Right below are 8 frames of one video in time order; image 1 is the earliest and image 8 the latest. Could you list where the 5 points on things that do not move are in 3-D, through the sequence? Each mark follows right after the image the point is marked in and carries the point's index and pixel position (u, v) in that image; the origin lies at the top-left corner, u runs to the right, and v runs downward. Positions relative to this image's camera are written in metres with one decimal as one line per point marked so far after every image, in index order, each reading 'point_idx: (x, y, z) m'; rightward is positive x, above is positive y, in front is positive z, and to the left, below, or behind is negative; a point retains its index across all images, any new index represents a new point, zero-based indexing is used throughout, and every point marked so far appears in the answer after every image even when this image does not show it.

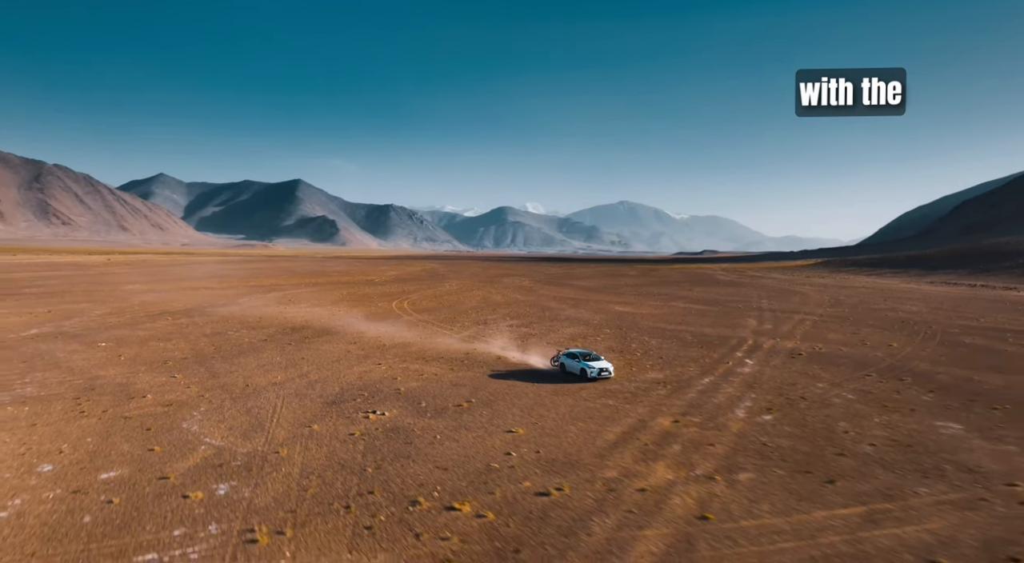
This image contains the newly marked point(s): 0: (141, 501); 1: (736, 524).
0: (-11.4, -6.9, +17.8) m
1: (+6.6, -7.0, +16.9) m
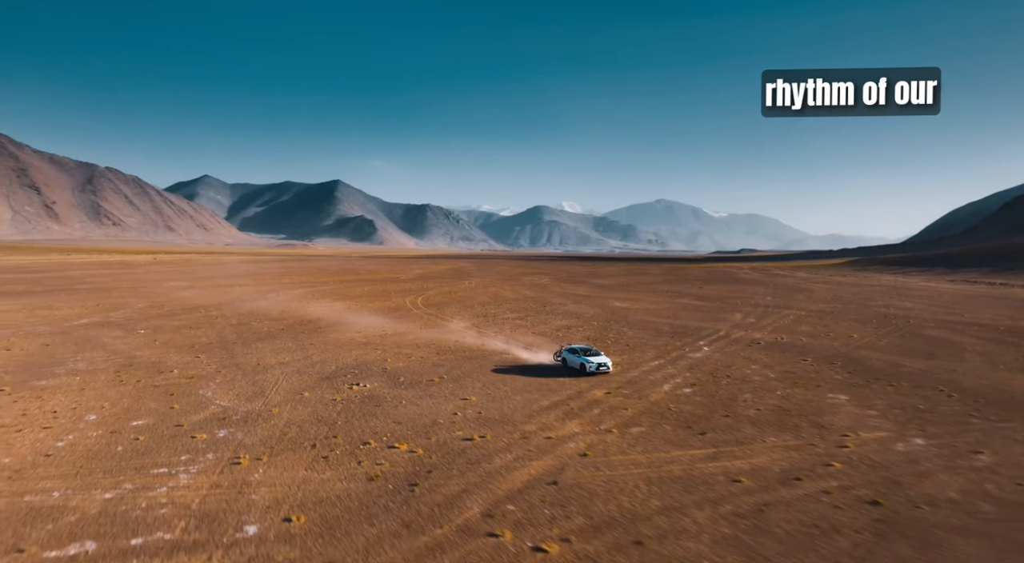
0: (-14.4, -6.5, +23.7) m
1: (+3.5, -6.6, +21.7) m
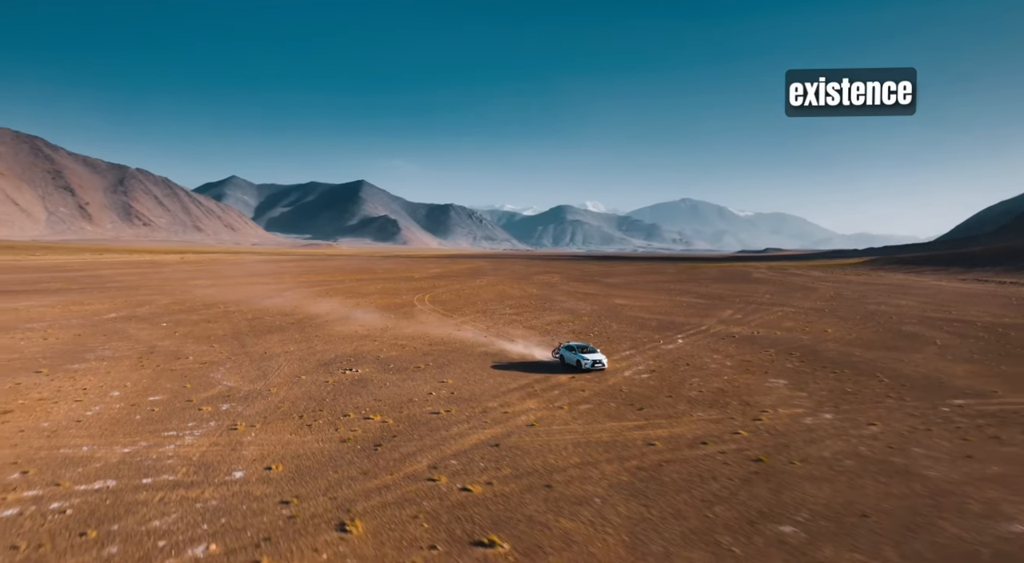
0: (-16.3, -6.2, +27.8) m
1: (+1.5, -6.3, +25.2) m
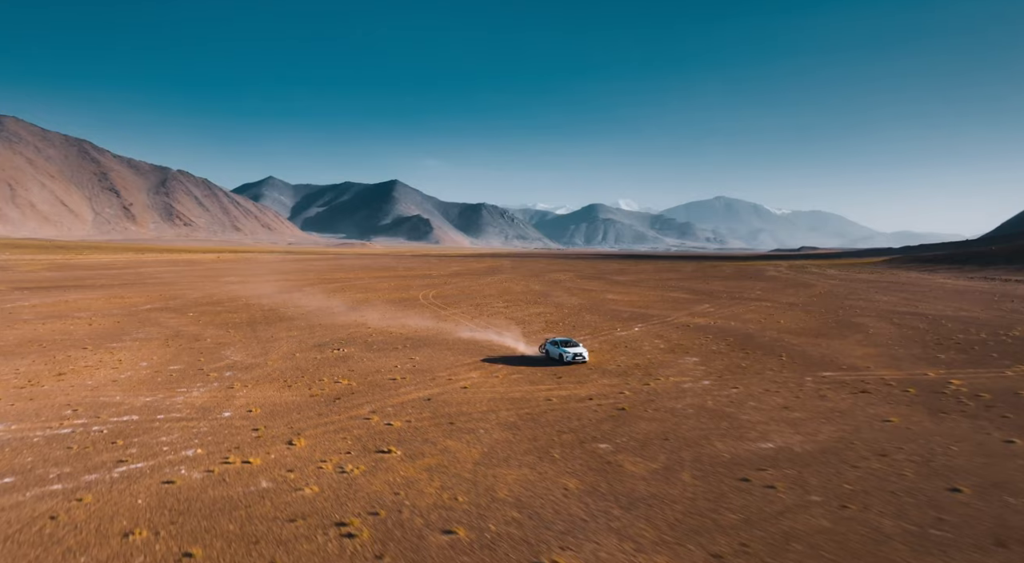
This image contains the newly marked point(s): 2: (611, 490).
0: (-19.7, -5.6, +35.0) m
1: (-2.0, -5.7, +31.5) m
2: (+3.0, -6.3, +17.7) m
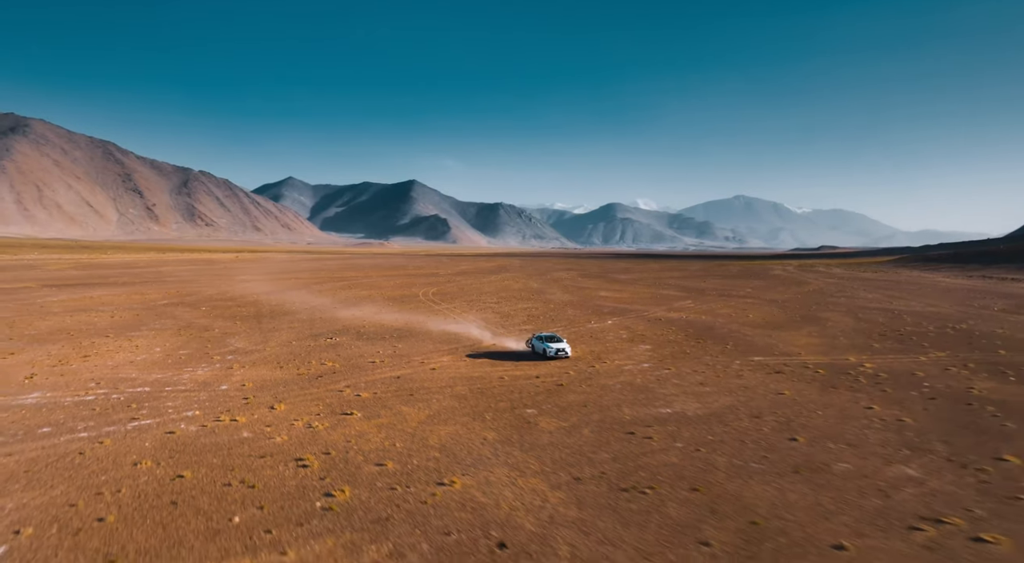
0: (-21.9, -5.2, +39.9) m
1: (-4.3, -5.4, +35.9) m
2: (+0.3, -5.9, +22.0) m
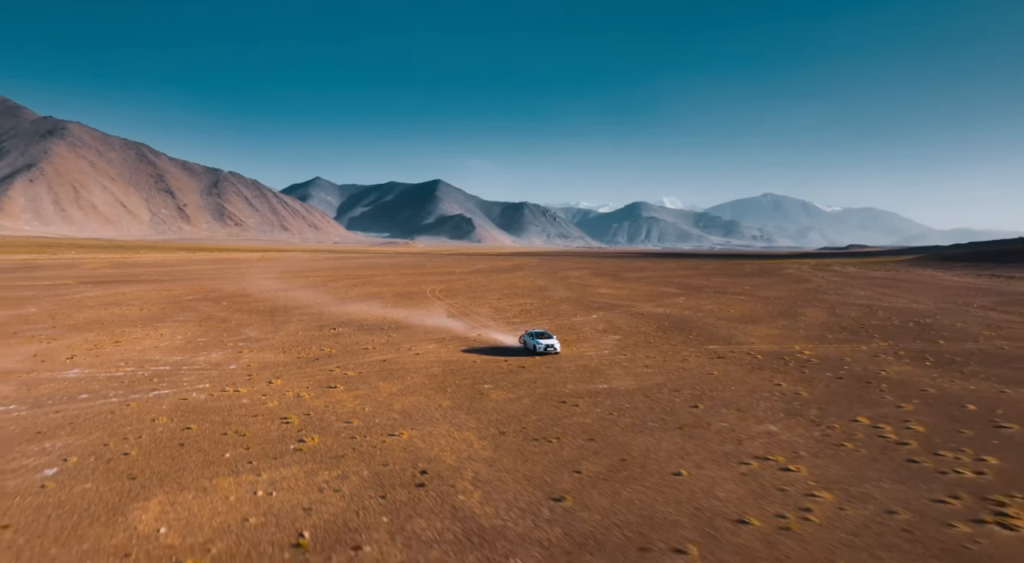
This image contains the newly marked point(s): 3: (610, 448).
0: (-23.4, -4.9, +45.0) m
1: (-6.1, -5.0, +40.4) m
2: (-2.0, -5.6, +26.3) m
3: (+3.3, -5.7, +20.0) m
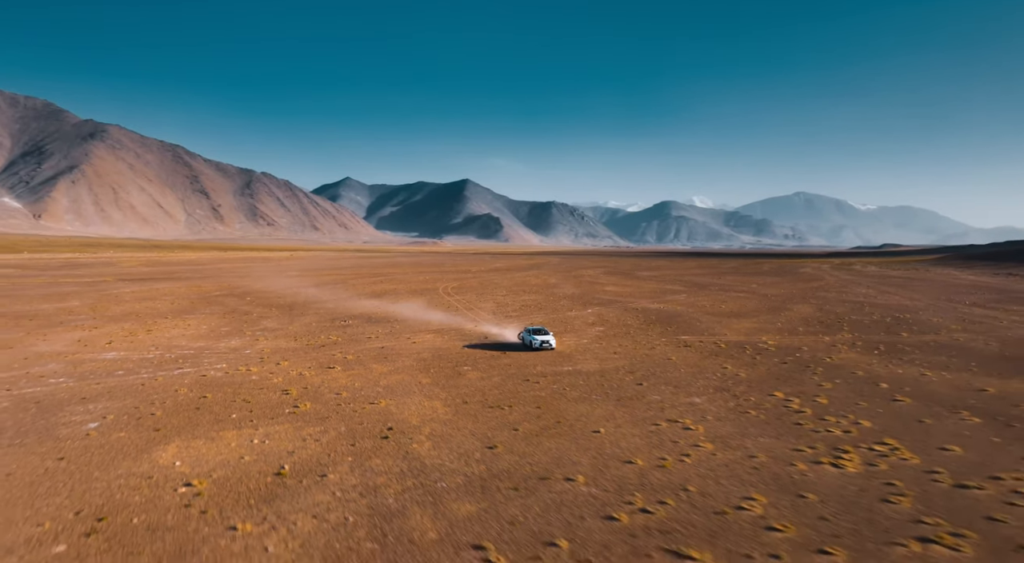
0: (-24.1, -4.4, +49.8) m
1: (-7.0, -4.6, +44.4) m
2: (-3.5, -5.2, +30.2) m
3: (+1.5, -5.3, +23.6) m
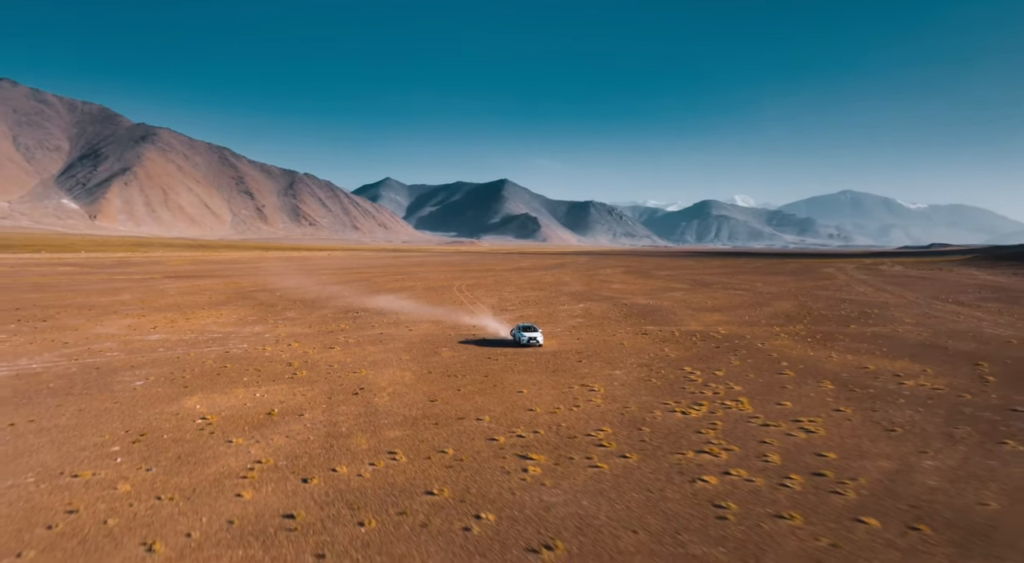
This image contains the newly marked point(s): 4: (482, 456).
0: (-25.0, -3.9, +56.9) m
1: (-8.2, -4.2, +50.5) m
2: (-5.6, -4.8, +36.1) m
3: (-1.0, -4.9, +29.2) m
4: (-0.9, -5.5, +18.1) m
